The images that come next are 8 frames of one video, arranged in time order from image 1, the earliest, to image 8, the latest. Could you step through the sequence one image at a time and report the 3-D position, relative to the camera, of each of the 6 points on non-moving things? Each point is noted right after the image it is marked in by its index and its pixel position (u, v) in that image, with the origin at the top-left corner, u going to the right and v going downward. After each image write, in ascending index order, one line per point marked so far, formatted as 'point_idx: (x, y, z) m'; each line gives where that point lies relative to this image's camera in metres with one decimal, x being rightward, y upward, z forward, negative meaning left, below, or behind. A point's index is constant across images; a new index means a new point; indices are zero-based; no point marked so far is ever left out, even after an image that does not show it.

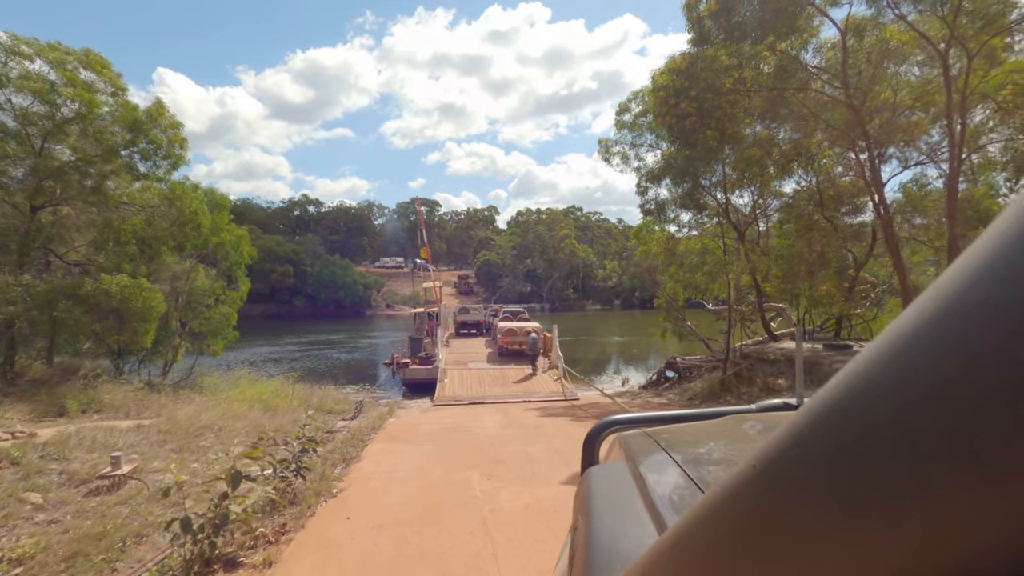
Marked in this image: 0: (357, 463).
0: (-1.7, -1.9, +6.5) m
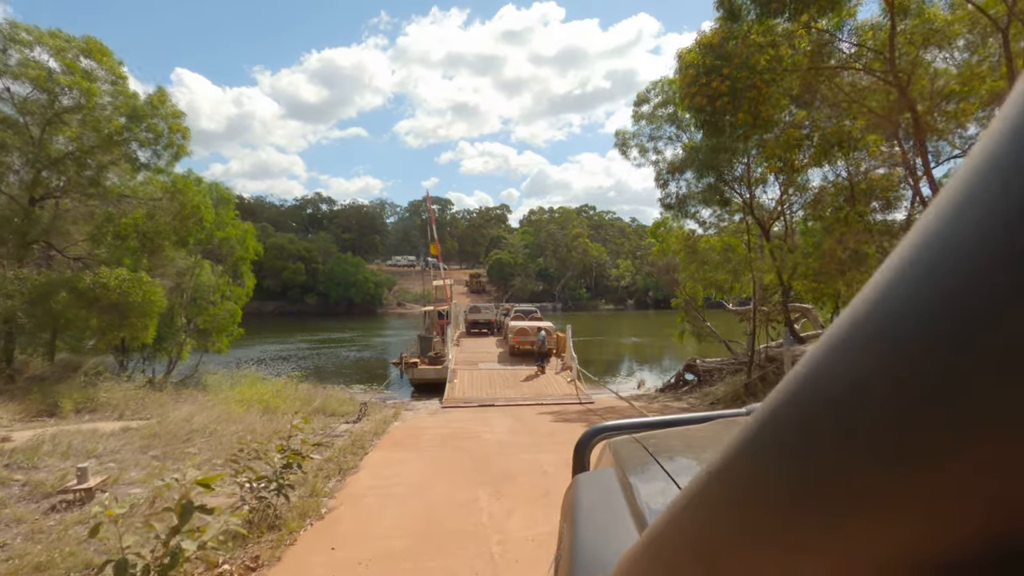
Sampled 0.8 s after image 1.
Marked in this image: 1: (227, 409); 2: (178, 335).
0: (-1.6, -1.9, +5.9) m
1: (-4.8, -2.0, +9.7) m
2: (-10.0, -1.4, +17.6) m
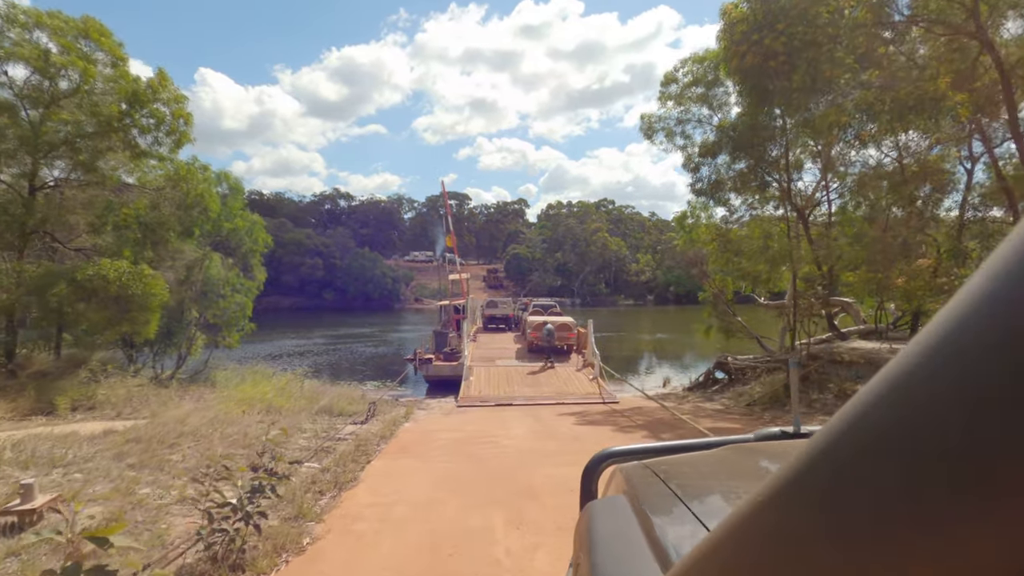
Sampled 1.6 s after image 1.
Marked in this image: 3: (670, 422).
0: (-1.4, -1.8, +5.2) m
1: (-4.5, -1.9, +9.1) m
2: (-9.4, -1.2, +17.1) m
3: (+2.6, -2.3, +10.1) m
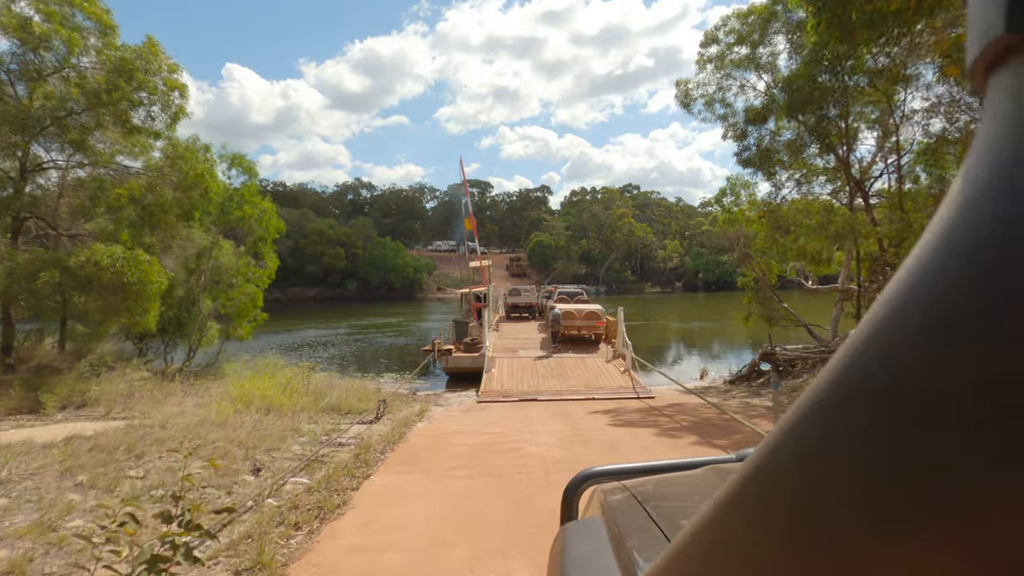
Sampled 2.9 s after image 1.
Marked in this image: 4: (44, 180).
0: (-1.2, -1.6, +4.2) m
1: (-4.1, -1.7, +8.2) m
2: (-8.7, -0.9, +16.4) m
3: (+3.0, -2.0, +8.9) m
4: (-8.8, +2.0, +11.1) m
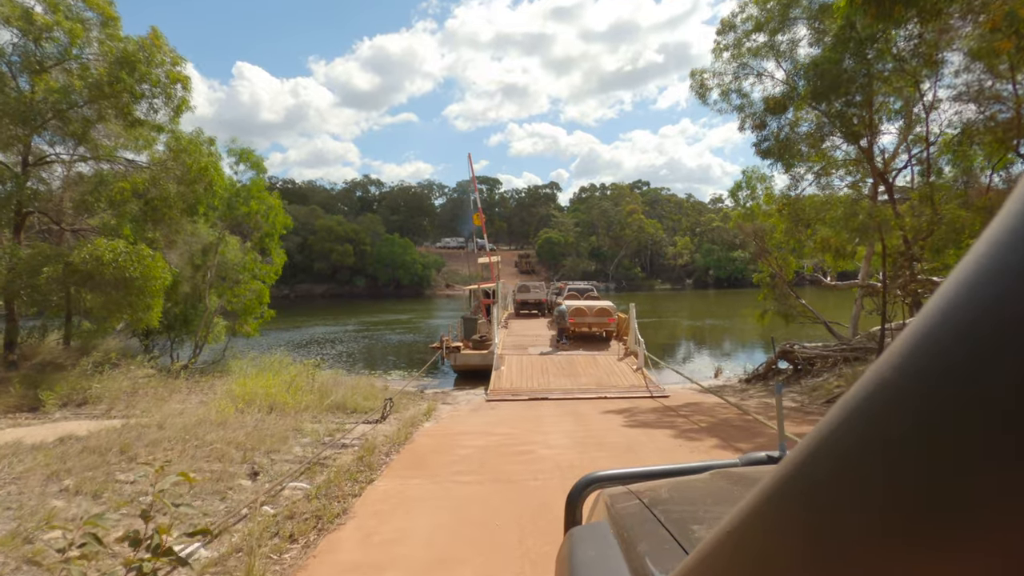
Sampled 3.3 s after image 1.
0: (-1.1, -1.6, +3.9) m
1: (-4.0, -1.6, +7.9) m
2: (-8.5, -0.8, +16.2) m
3: (+3.2, -1.9, +8.5) m
4: (-8.7, +2.1, +10.9) m
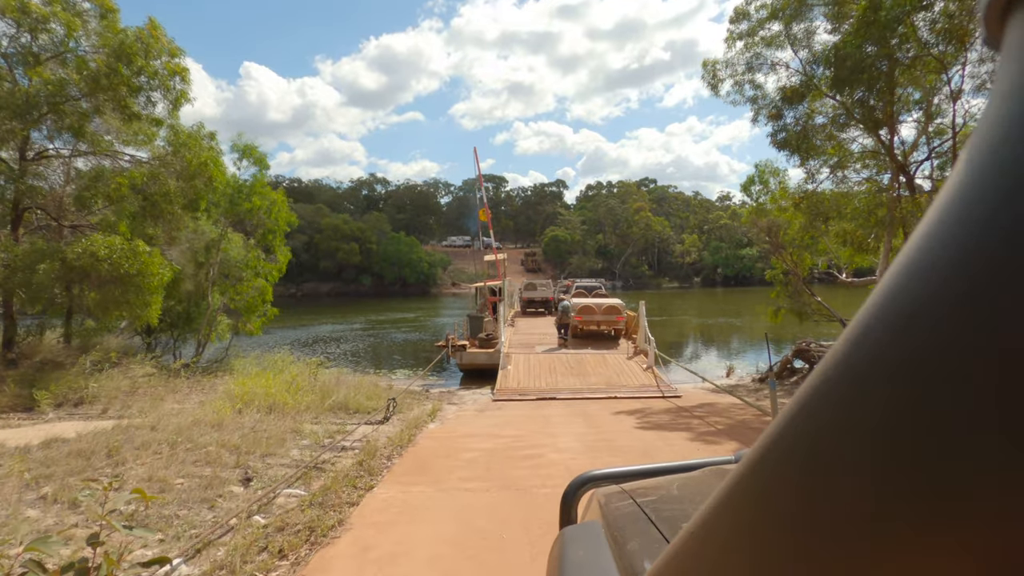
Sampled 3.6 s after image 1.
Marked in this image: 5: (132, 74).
0: (-1.1, -1.5, +3.6) m
1: (-3.9, -1.6, +7.7) m
2: (-8.3, -0.7, +16.0) m
3: (+3.3, -1.9, +8.2) m
4: (-8.5, +2.1, +10.6) m
5: (-6.7, +3.8, +10.3) m
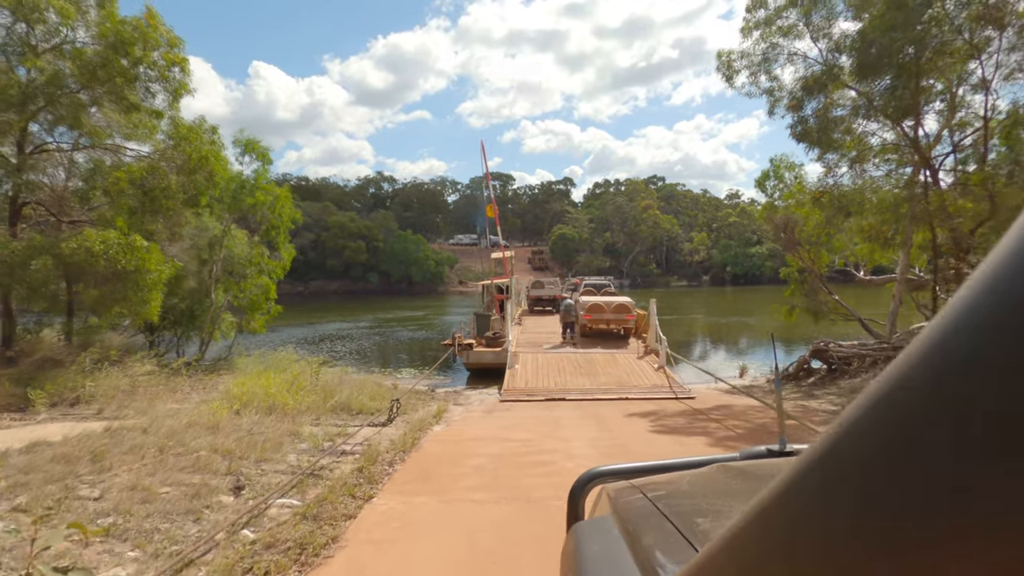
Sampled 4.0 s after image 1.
0: (-1.0, -1.5, +3.3) m
1: (-3.8, -1.5, +7.4) m
2: (-8.1, -0.6, +15.8) m
3: (+3.4, -1.8, +7.8) m
4: (-8.4, +2.2, +10.4) m
5: (-6.5, +3.8, +10.0) m
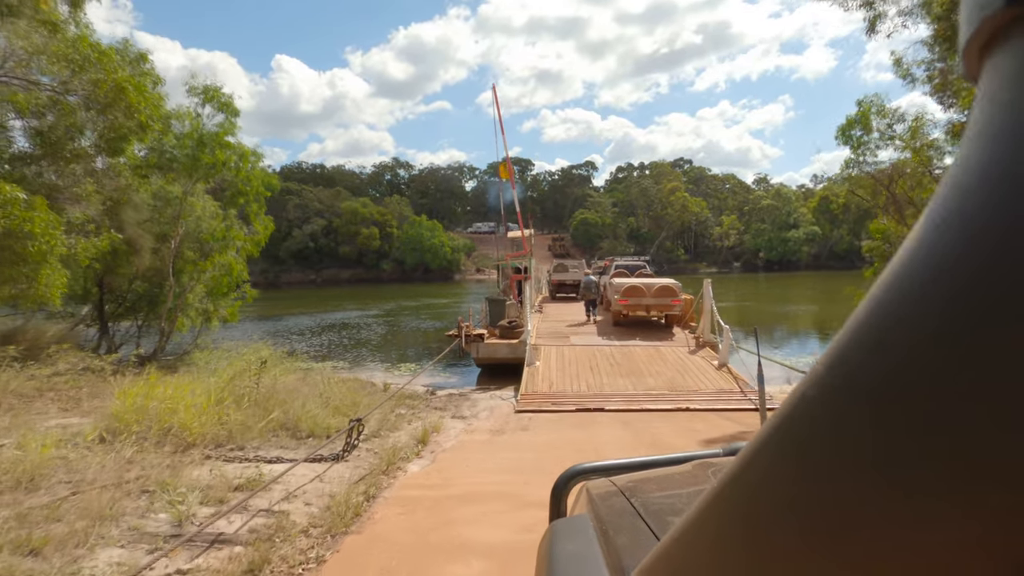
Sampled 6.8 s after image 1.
0: (-1.0, -1.2, +0.5) m
1: (-3.6, -1.2, +4.7) m
2: (-7.7, -0.2, +13.2) m
3: (+3.6, -1.5, +4.9) m
4: (-8.1, +2.6, +7.8) m
5: (-6.3, +4.2, +7.3) m
